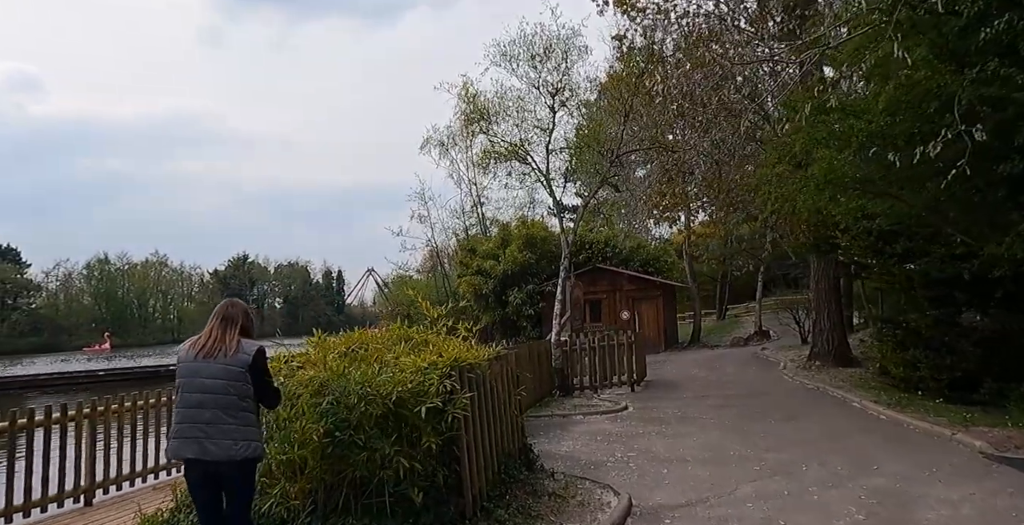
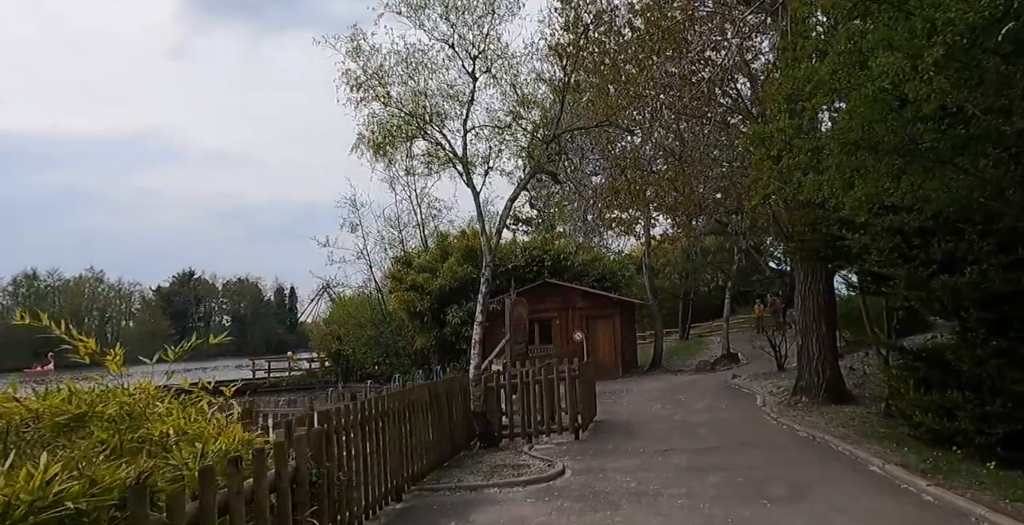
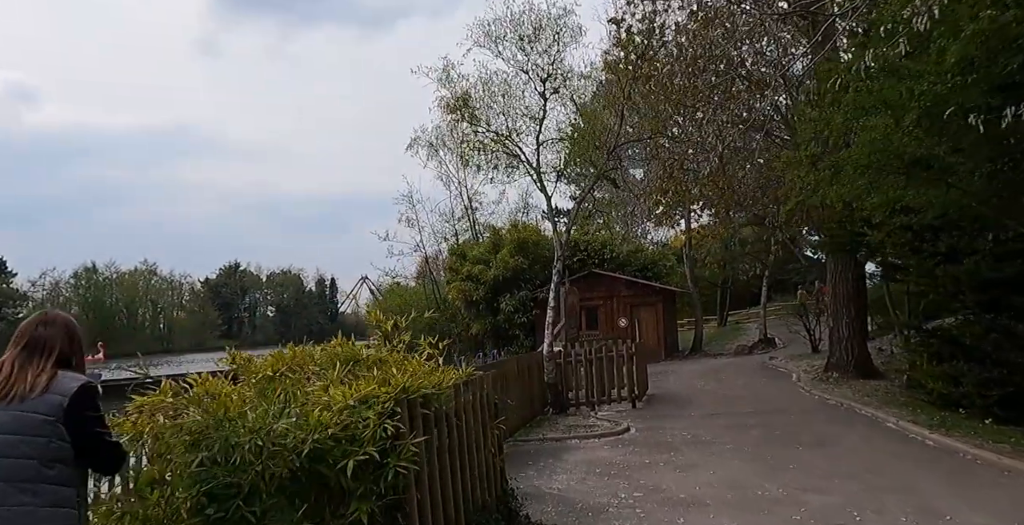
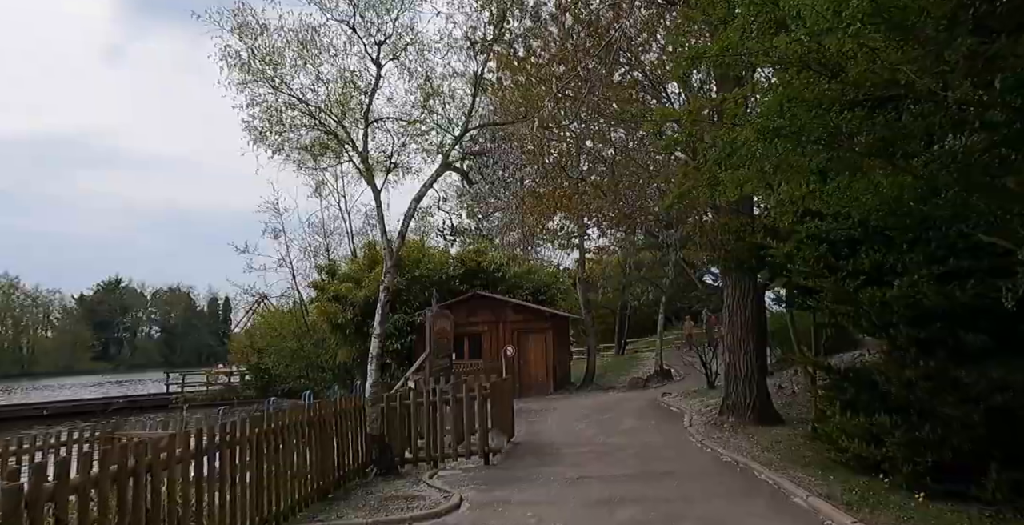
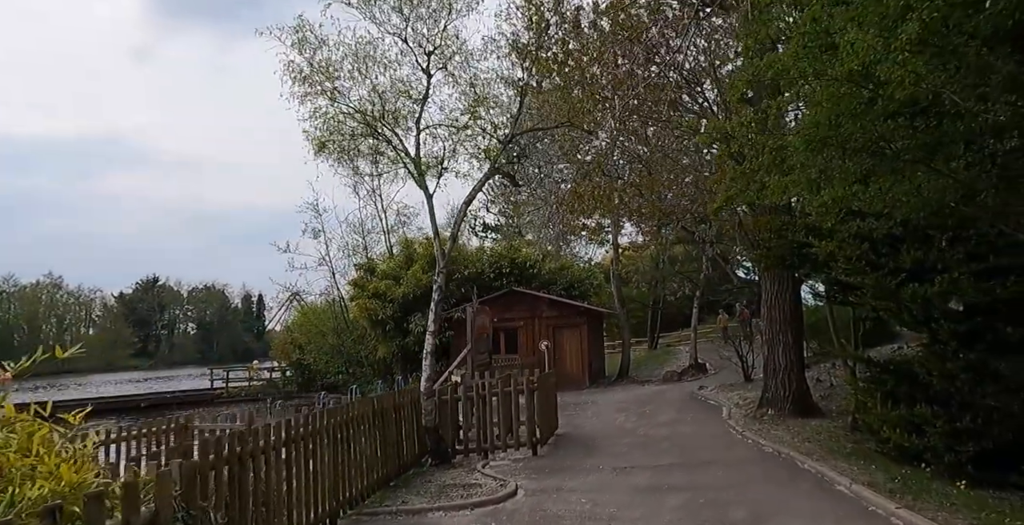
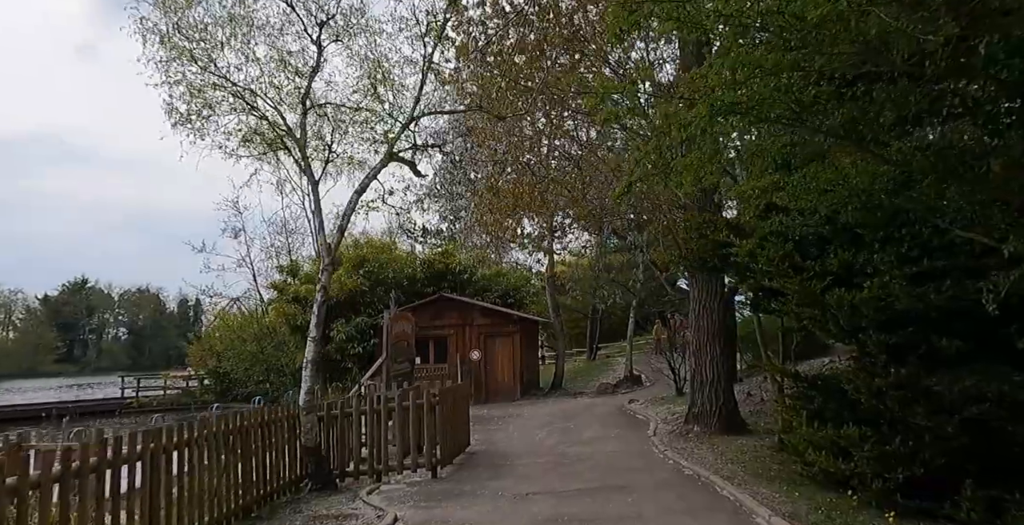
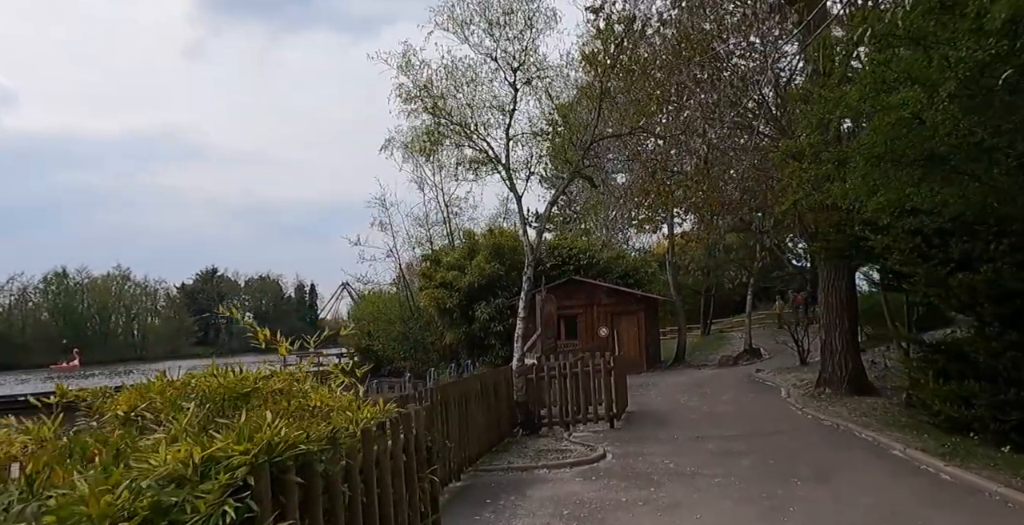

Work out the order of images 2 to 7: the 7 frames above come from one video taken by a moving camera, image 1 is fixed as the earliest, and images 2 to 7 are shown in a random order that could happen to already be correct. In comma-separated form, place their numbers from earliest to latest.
3, 7, 2, 5, 4, 6
